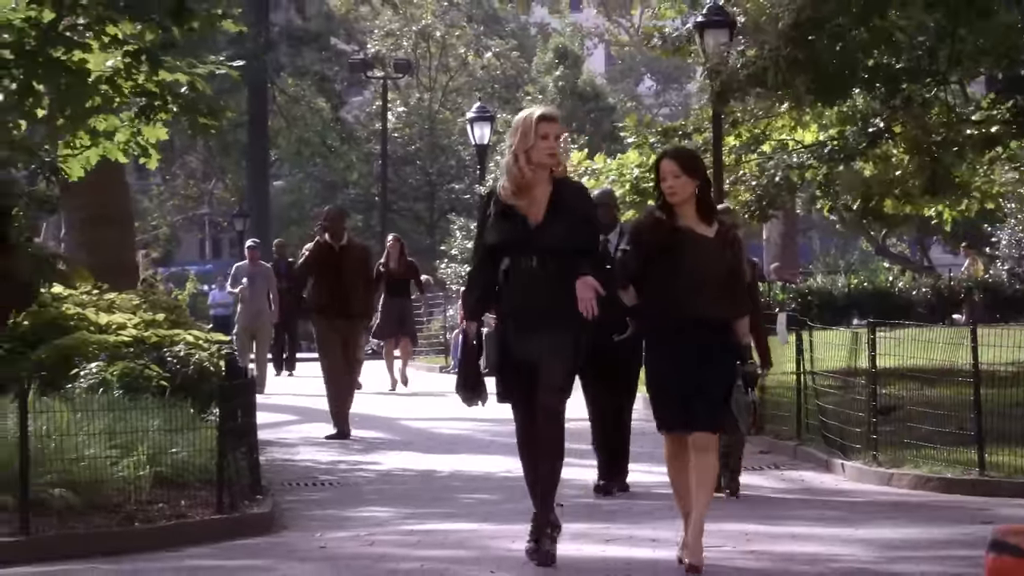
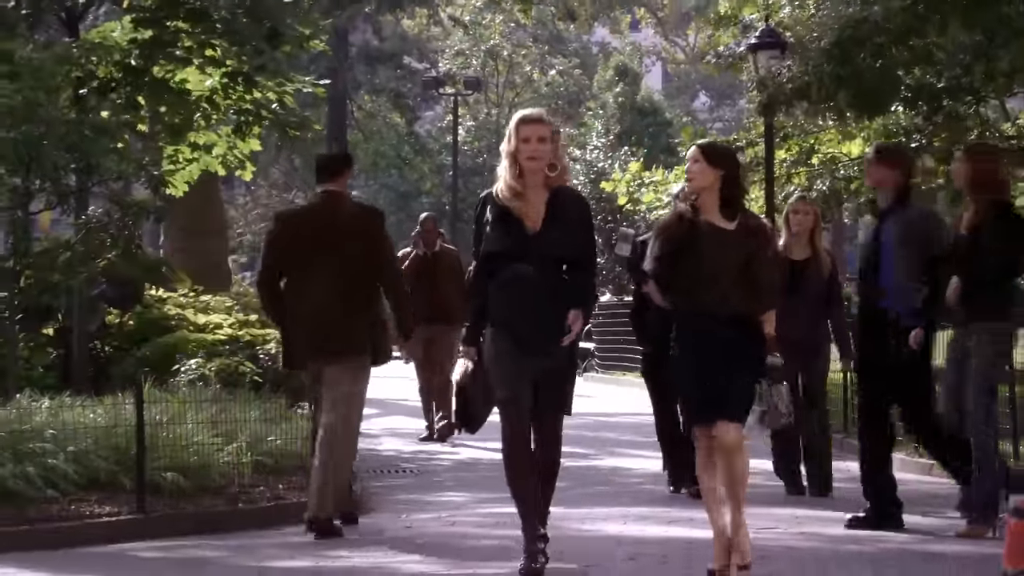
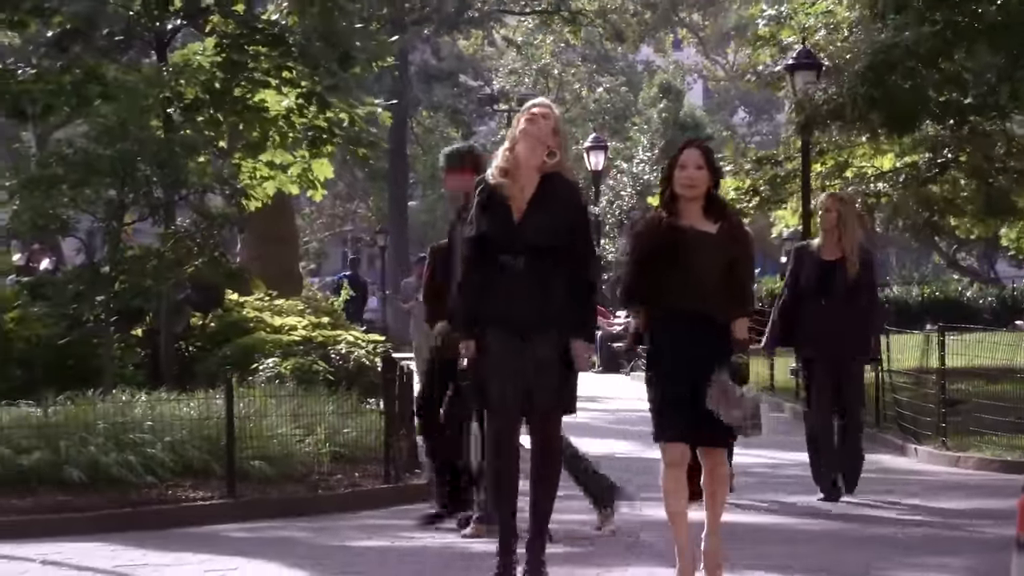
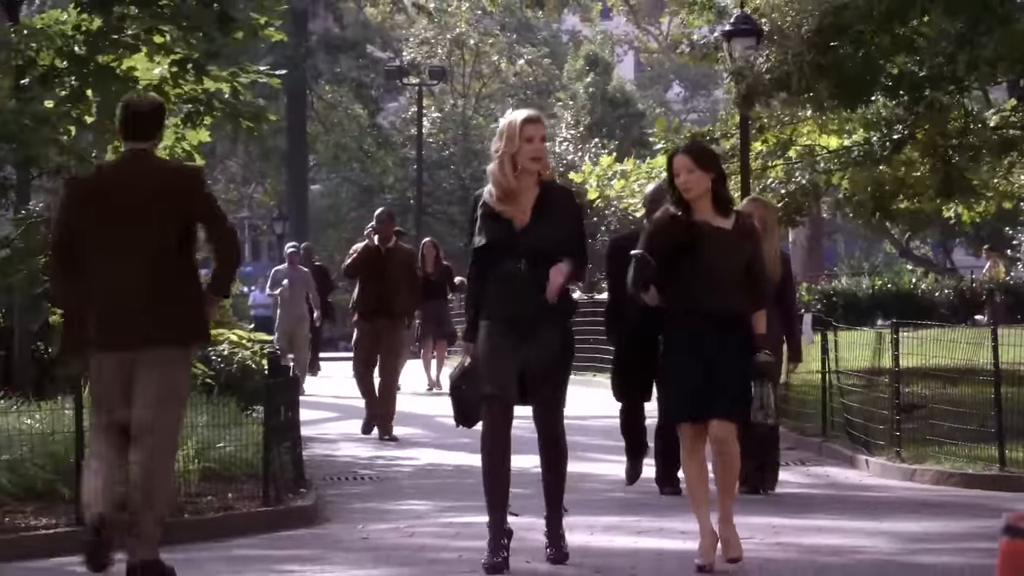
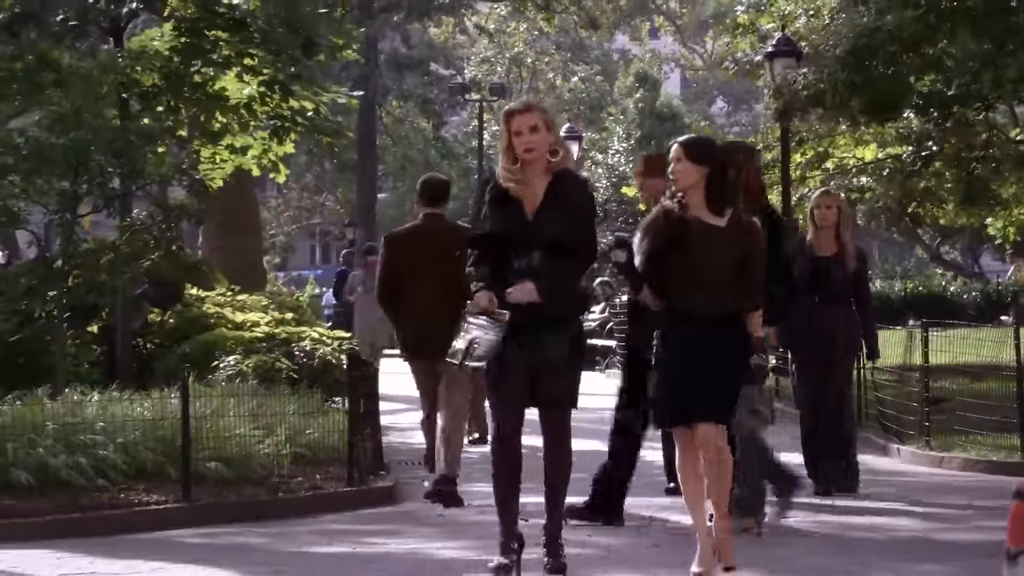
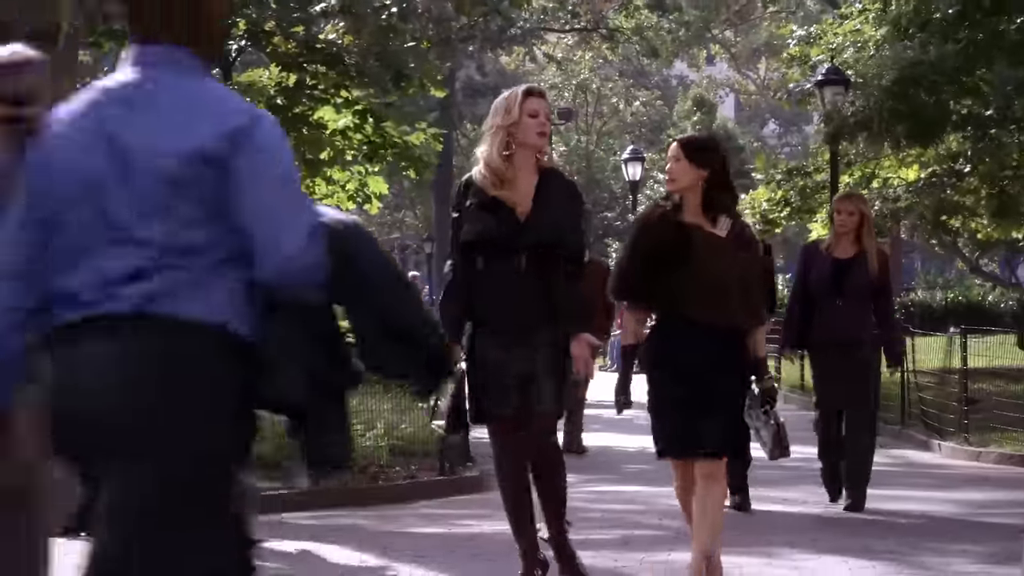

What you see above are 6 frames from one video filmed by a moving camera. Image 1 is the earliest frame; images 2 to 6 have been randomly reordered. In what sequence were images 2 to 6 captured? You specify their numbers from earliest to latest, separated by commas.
4, 2, 5, 3, 6
